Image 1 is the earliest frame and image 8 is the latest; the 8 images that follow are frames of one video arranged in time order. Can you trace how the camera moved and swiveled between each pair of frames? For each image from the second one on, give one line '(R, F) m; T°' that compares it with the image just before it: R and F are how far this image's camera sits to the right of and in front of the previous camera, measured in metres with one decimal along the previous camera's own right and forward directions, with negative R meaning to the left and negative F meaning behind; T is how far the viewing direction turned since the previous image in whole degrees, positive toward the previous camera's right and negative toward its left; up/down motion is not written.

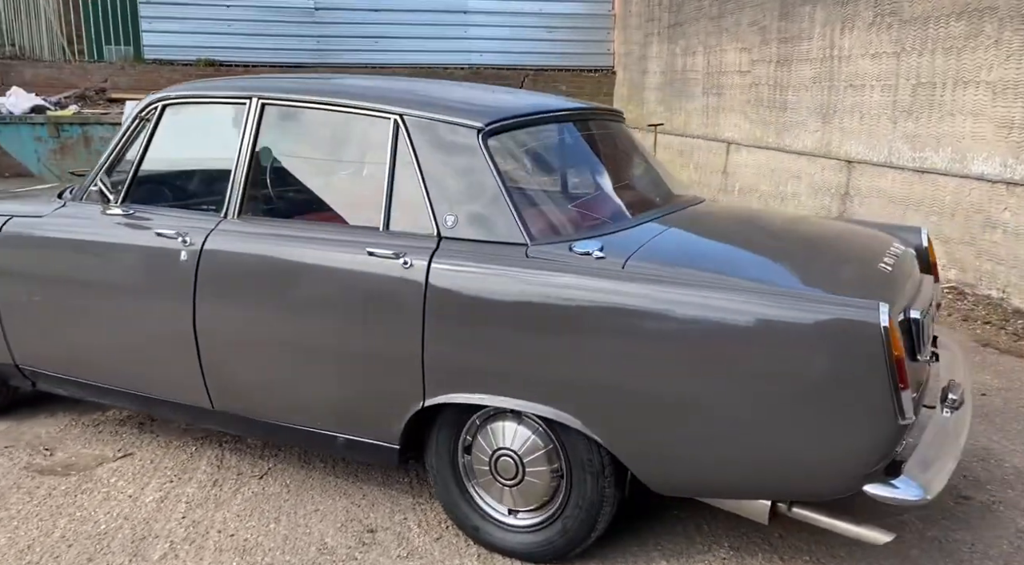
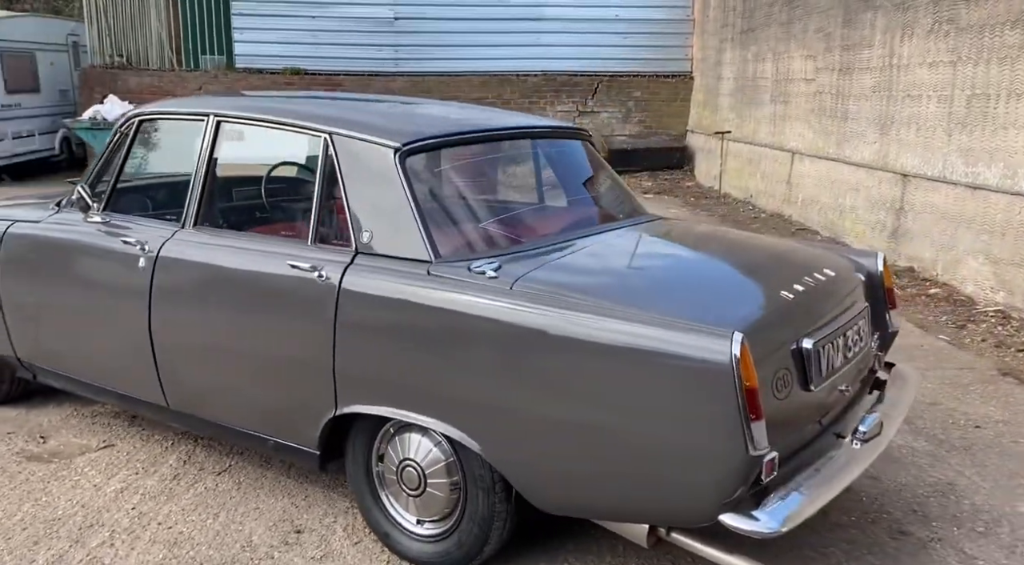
(+0.6, 0.0) m; -7°
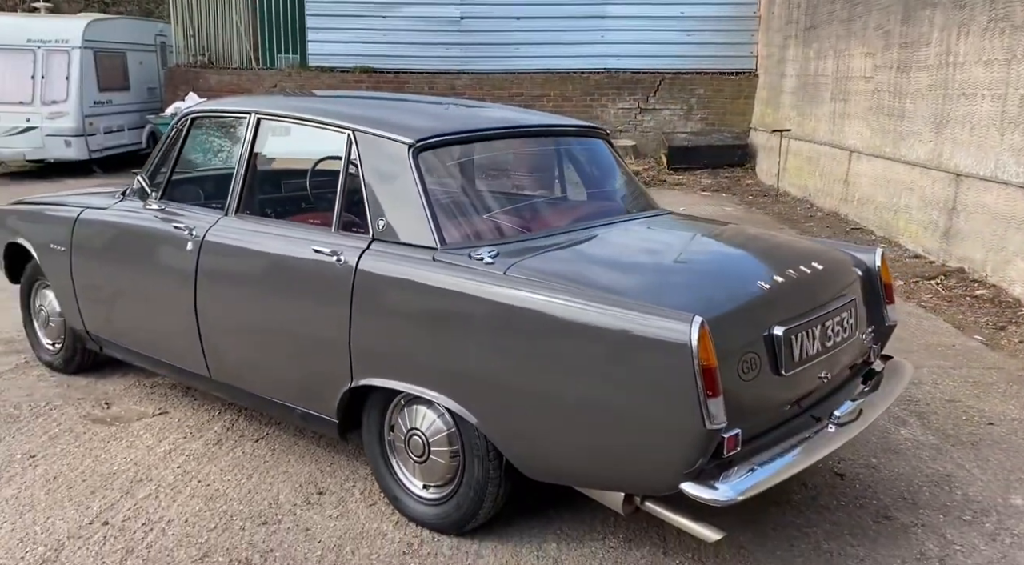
(+0.3, -0.2) m; -5°
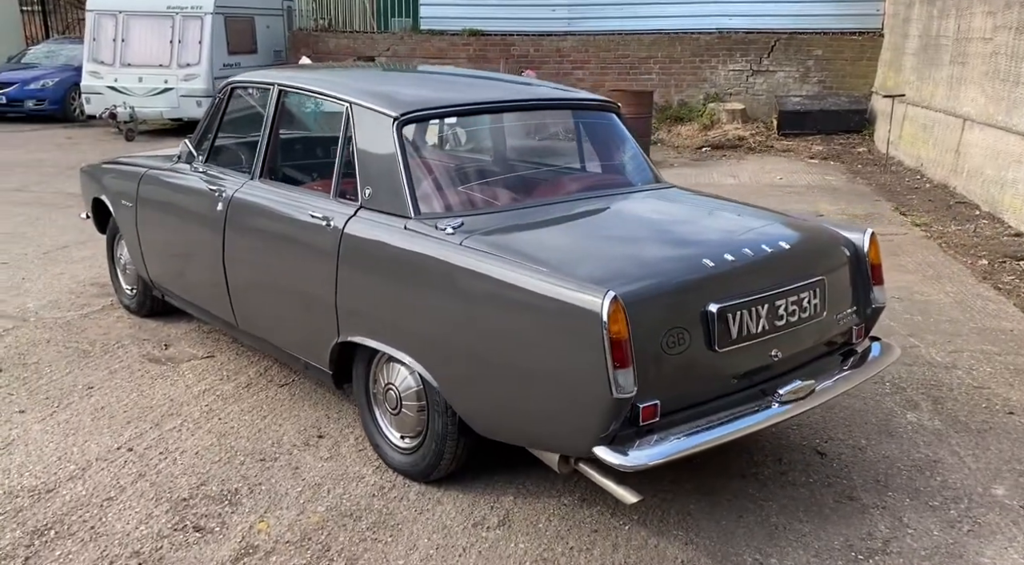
(+0.6, -0.1) m; -9°
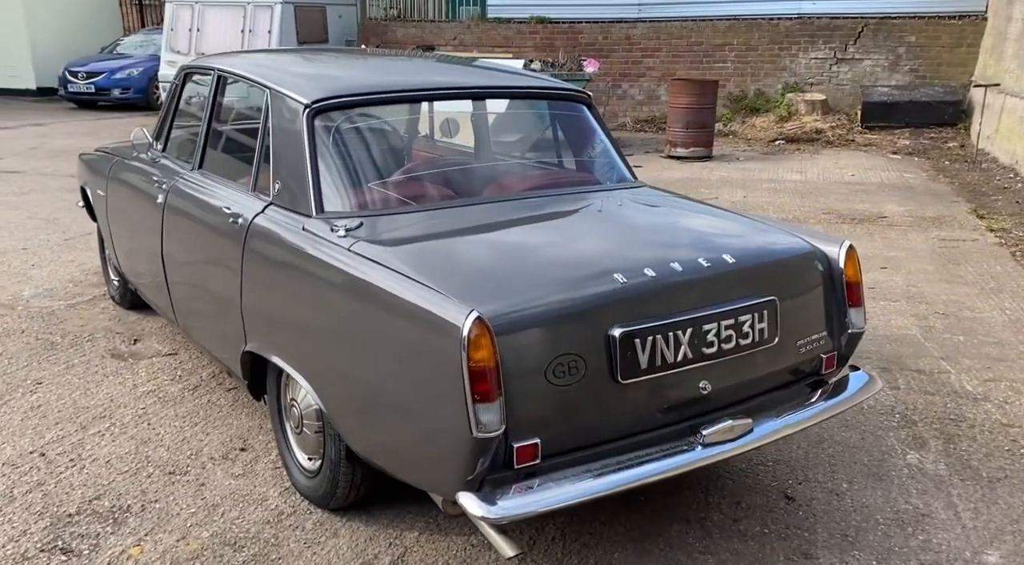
(+0.6, +0.4) m; -7°
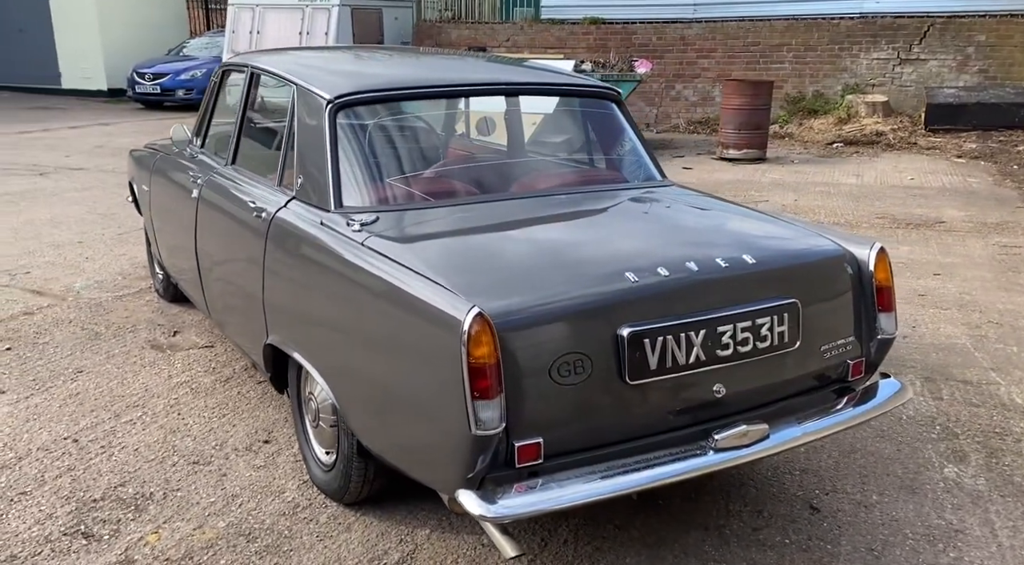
(+0.1, 0.0) m; -4°
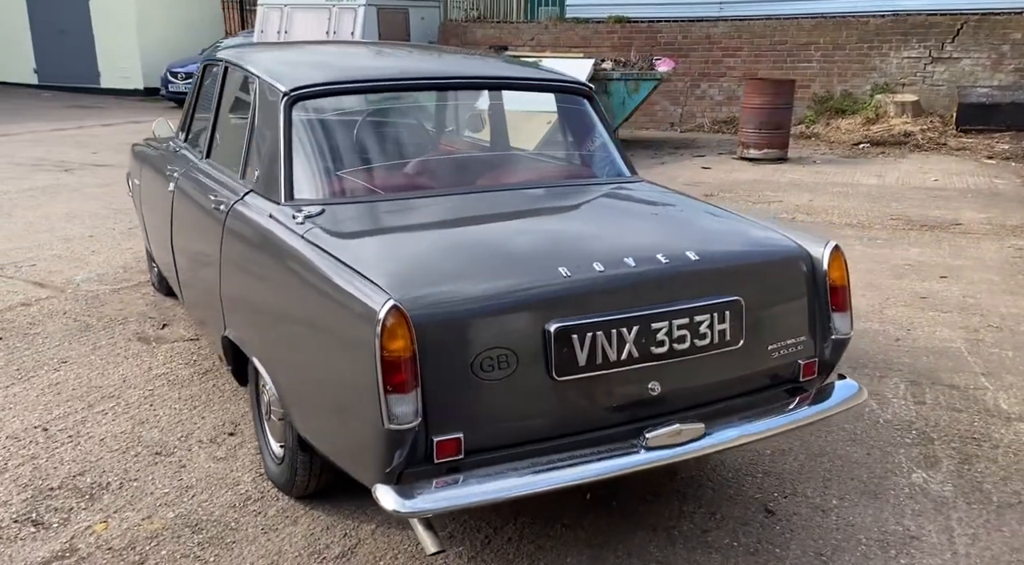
(+0.3, 0.0) m; -3°
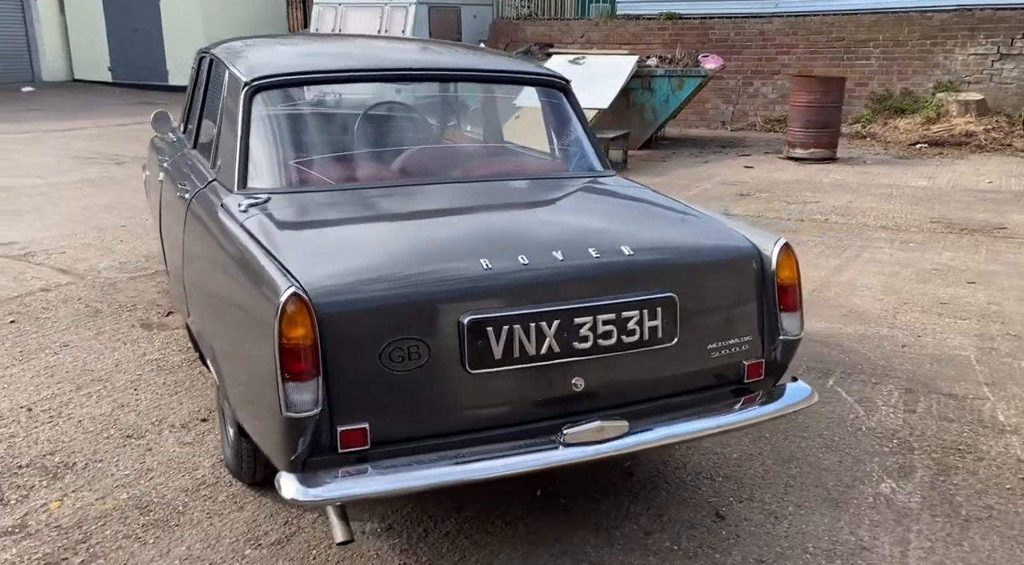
(+0.4, +0.1) m; -5°
